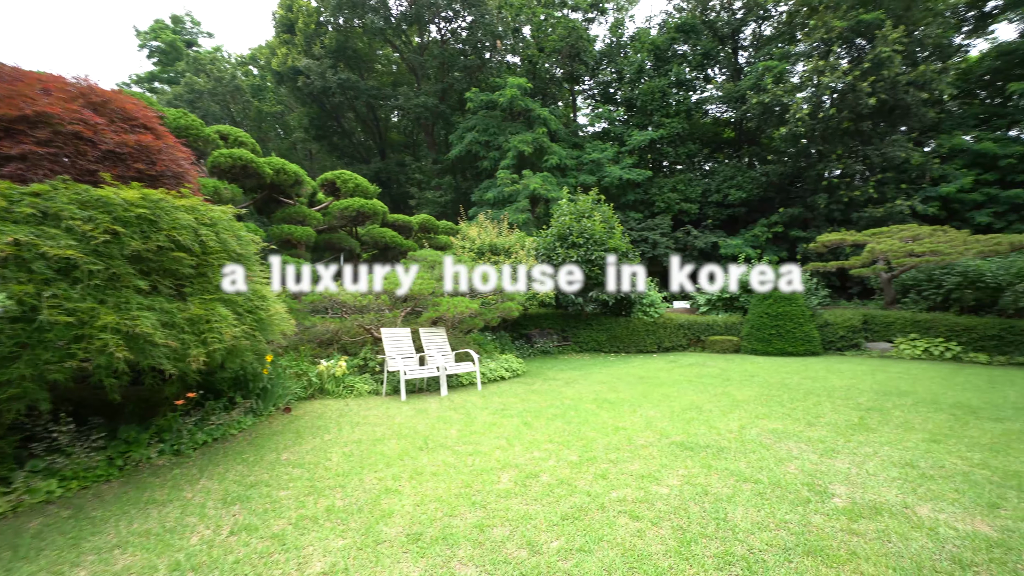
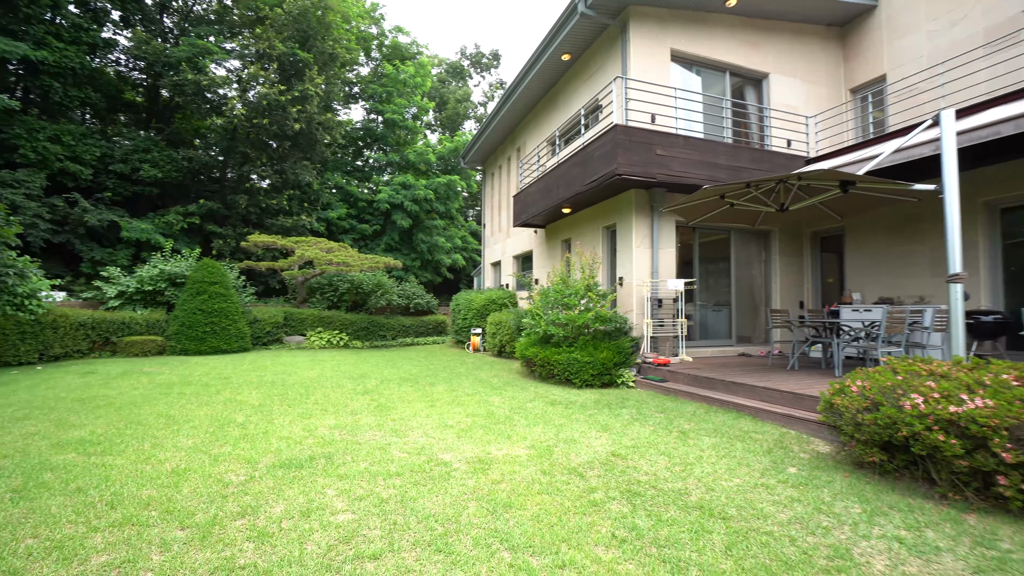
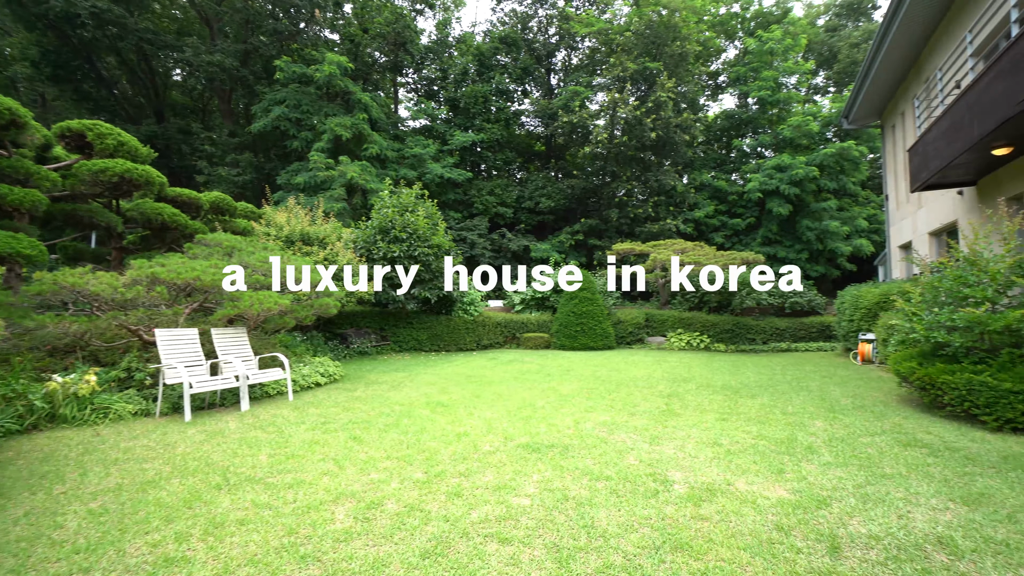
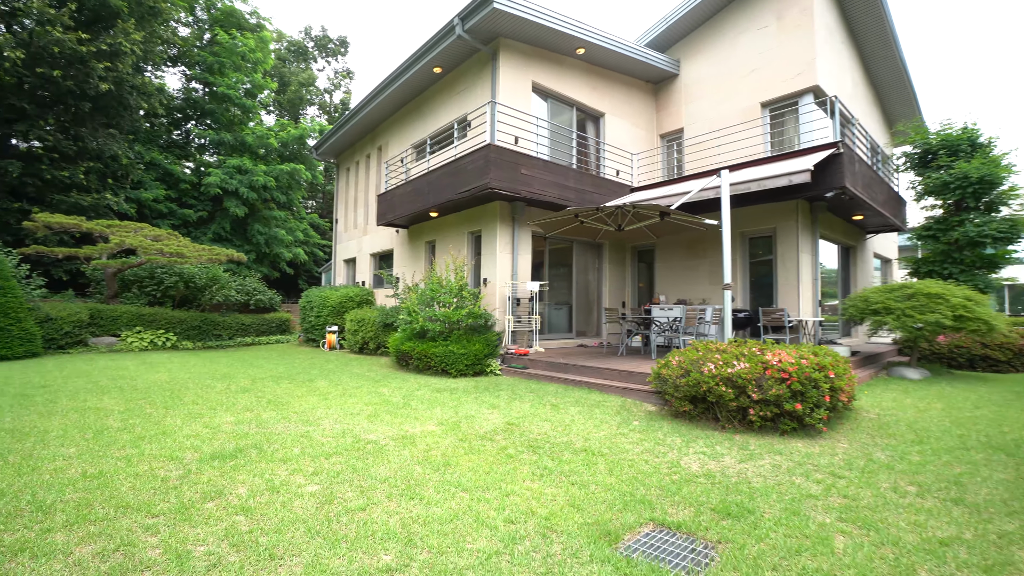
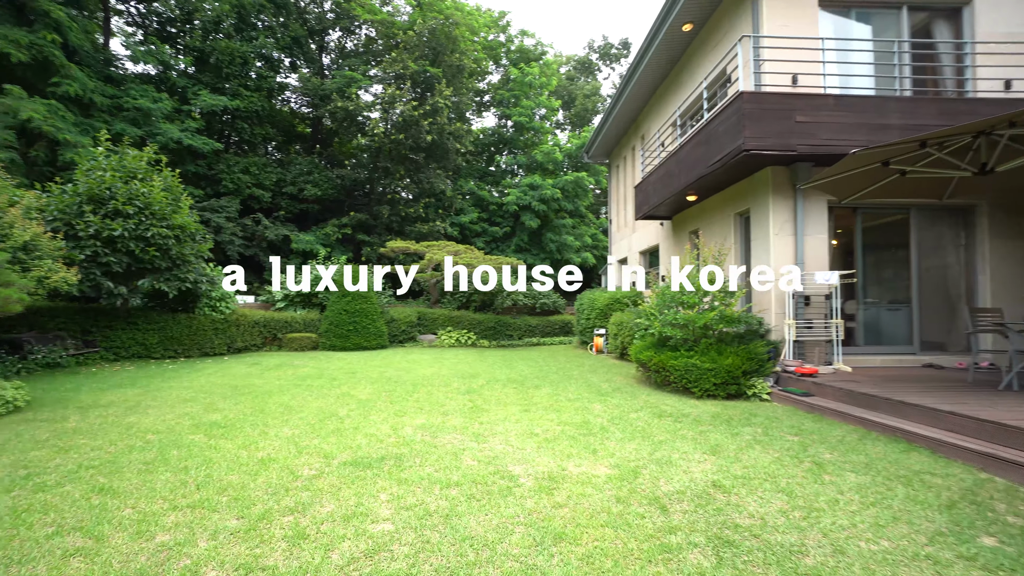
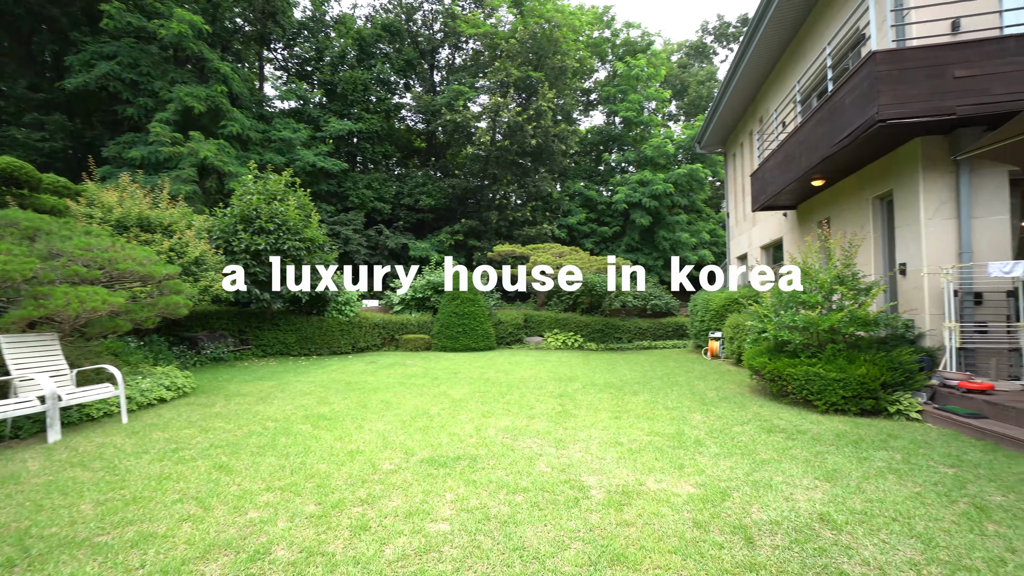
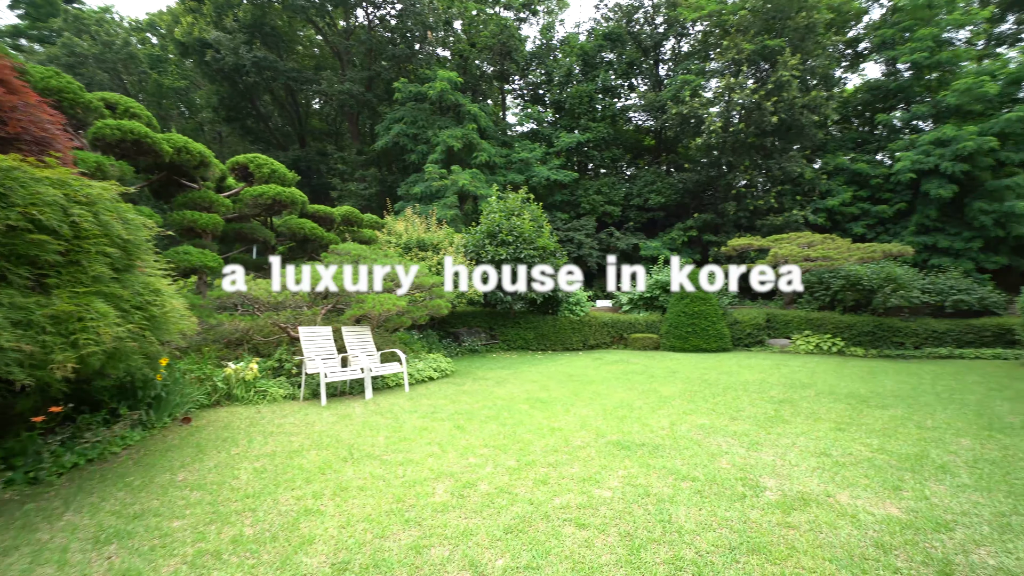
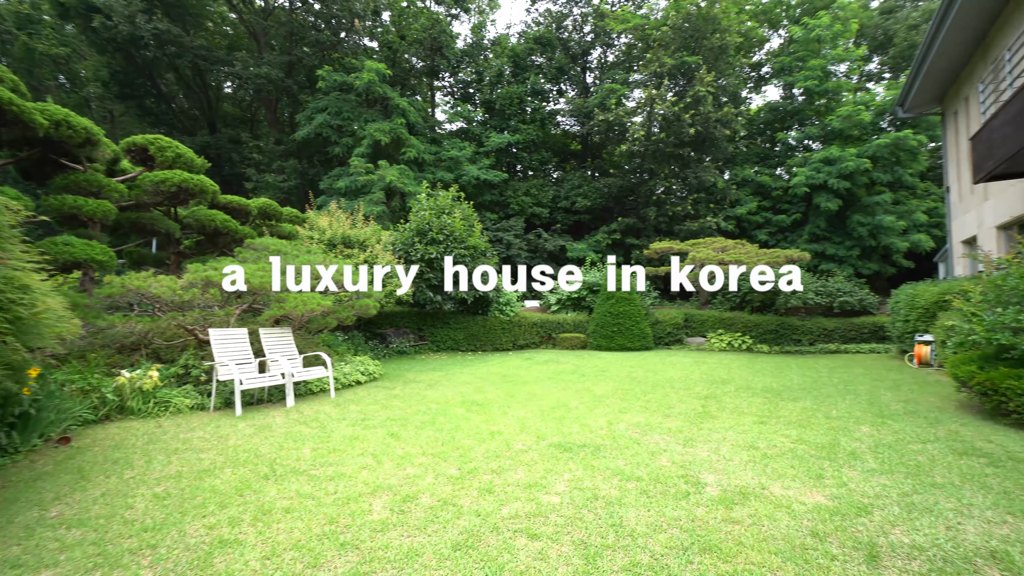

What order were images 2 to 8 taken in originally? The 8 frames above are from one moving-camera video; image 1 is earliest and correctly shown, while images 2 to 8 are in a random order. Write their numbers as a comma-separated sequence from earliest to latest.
7, 8, 3, 6, 5, 2, 4
